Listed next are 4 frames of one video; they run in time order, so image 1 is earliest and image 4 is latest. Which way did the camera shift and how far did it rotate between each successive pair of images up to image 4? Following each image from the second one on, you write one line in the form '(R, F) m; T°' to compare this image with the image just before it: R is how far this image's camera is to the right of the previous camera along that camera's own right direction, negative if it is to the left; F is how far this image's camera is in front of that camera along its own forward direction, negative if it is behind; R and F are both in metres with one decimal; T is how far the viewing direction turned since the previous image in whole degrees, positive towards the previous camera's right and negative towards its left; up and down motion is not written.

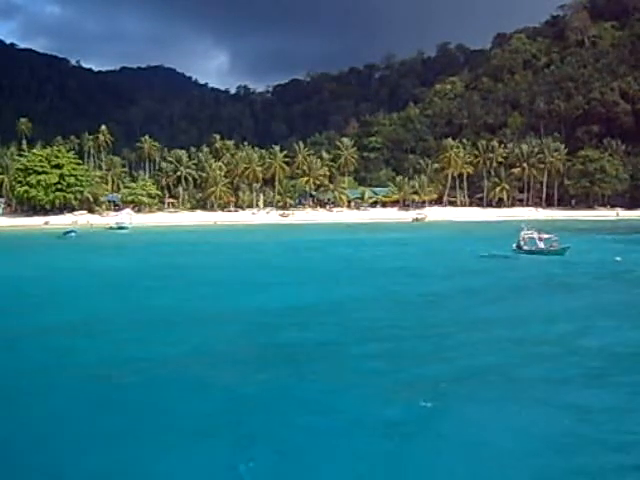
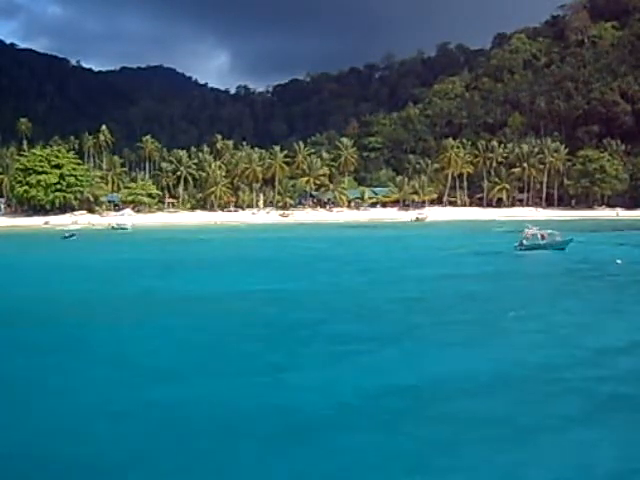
(0.0, -0.1) m; 0°
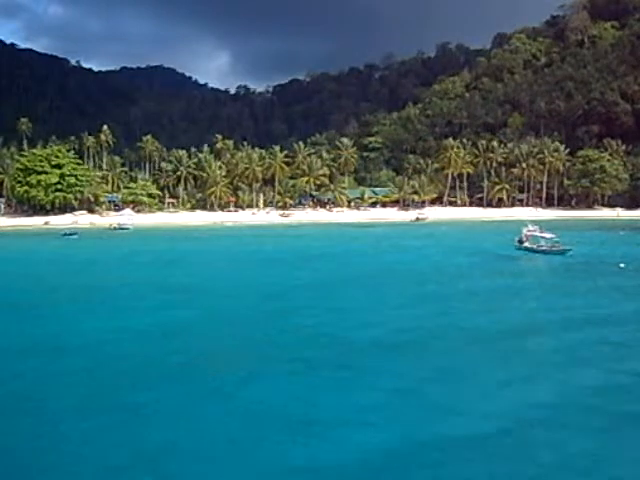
(-0.7, +0.6) m; 0°
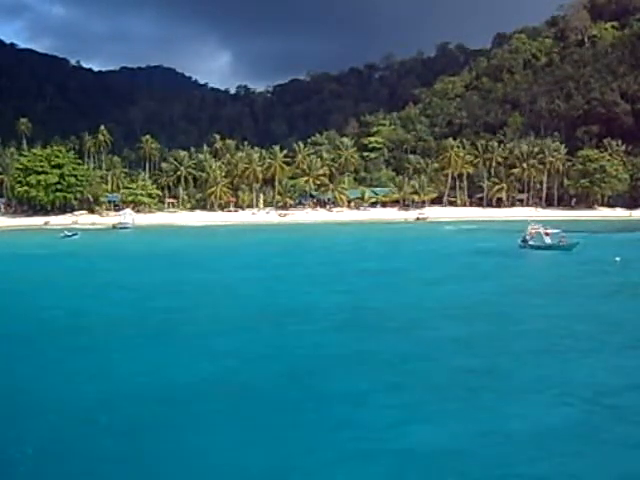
(+0.8, -0.5) m; 0°
